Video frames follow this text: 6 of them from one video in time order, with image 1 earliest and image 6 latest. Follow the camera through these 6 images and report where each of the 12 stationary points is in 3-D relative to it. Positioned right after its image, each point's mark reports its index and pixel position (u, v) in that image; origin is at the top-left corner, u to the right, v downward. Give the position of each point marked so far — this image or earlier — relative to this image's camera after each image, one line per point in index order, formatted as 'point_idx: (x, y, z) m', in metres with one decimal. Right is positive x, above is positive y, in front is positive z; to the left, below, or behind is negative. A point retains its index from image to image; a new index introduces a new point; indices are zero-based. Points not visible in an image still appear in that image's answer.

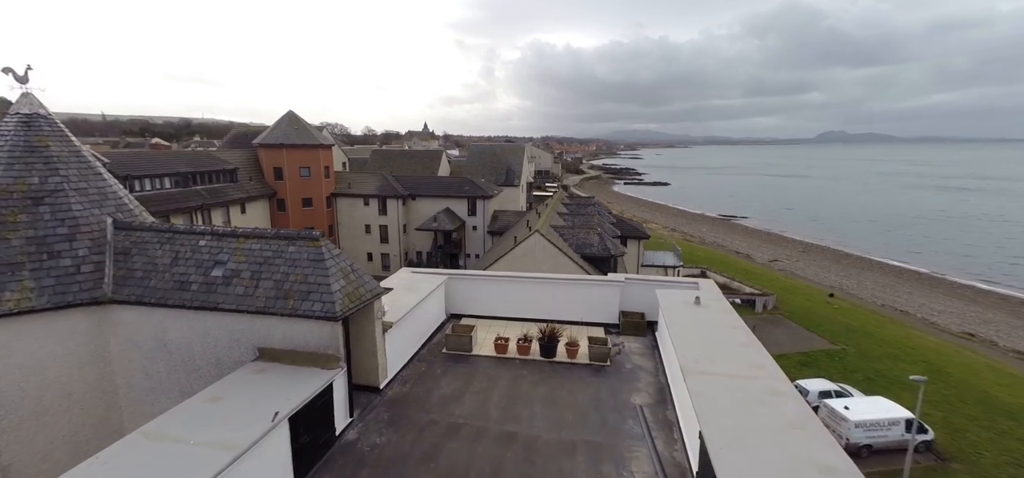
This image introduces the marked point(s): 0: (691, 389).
0: (+2.7, -2.2, +6.2) m
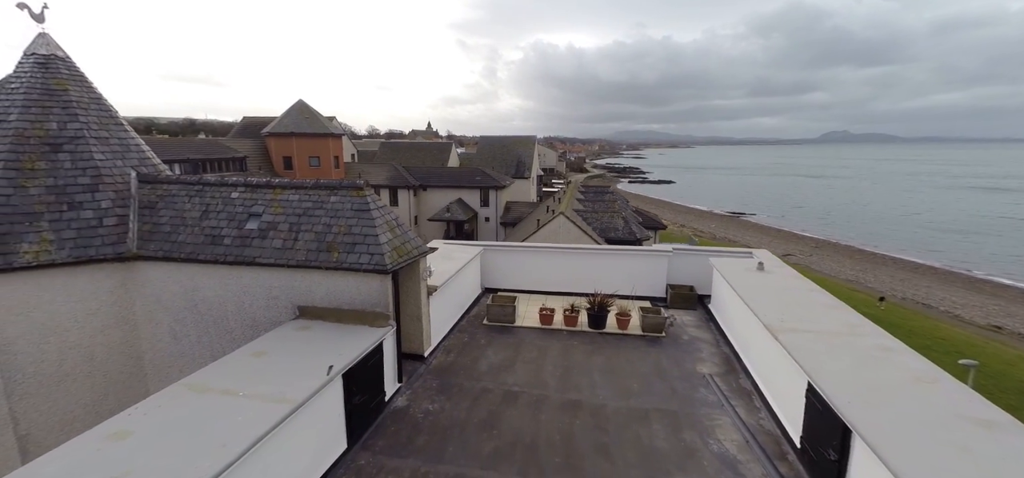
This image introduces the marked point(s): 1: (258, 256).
0: (+3.7, -1.4, +5.6) m
1: (-3.9, -0.3, +6.3) m
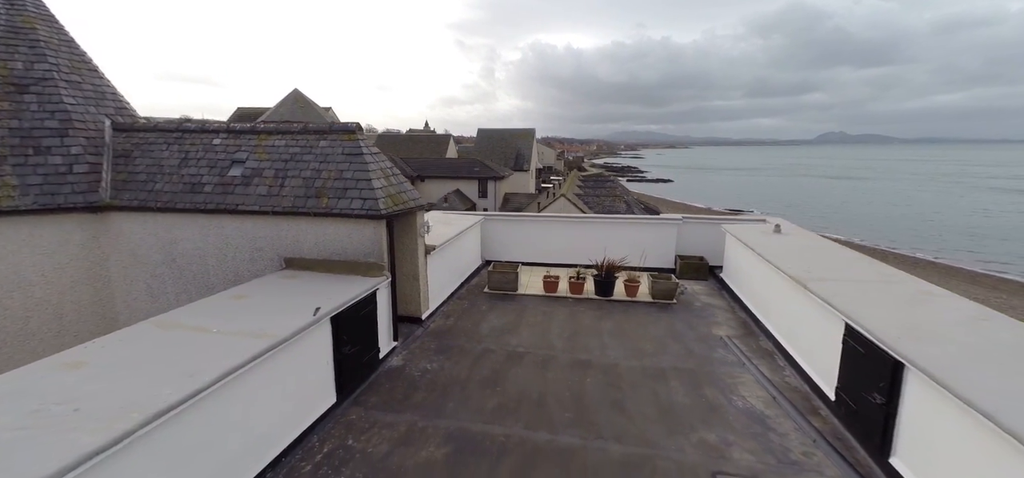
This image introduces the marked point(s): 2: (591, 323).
0: (+3.8, -0.6, +5.1) m
1: (-3.8, +0.5, +5.8) m
2: (+1.4, -1.5, +7.4) m
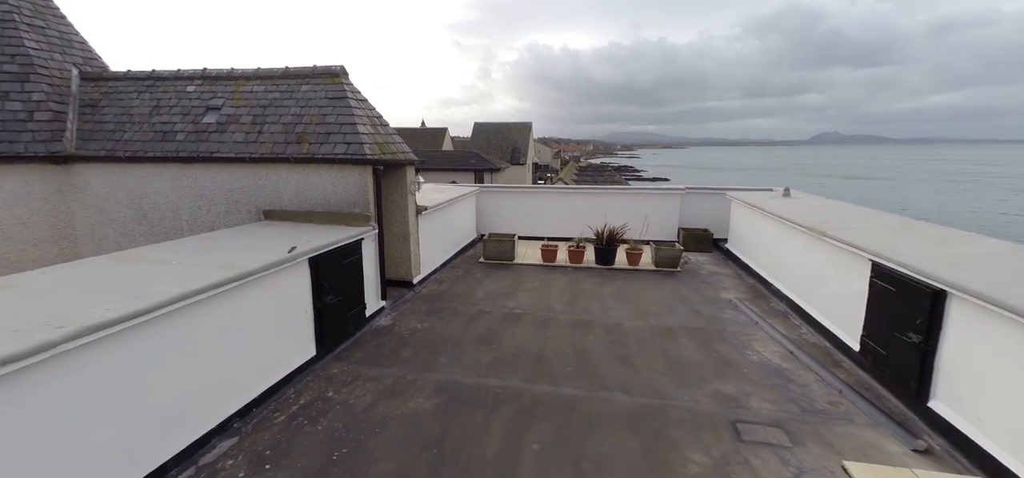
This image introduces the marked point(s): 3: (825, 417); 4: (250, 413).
0: (+3.7, 0.0, +4.7) m
1: (-3.8, +1.1, +5.4) m
2: (+1.4, -0.8, +7.0) m
3: (+2.7, -1.6, +3.6) m
4: (-2.2, -1.5, +3.5) m
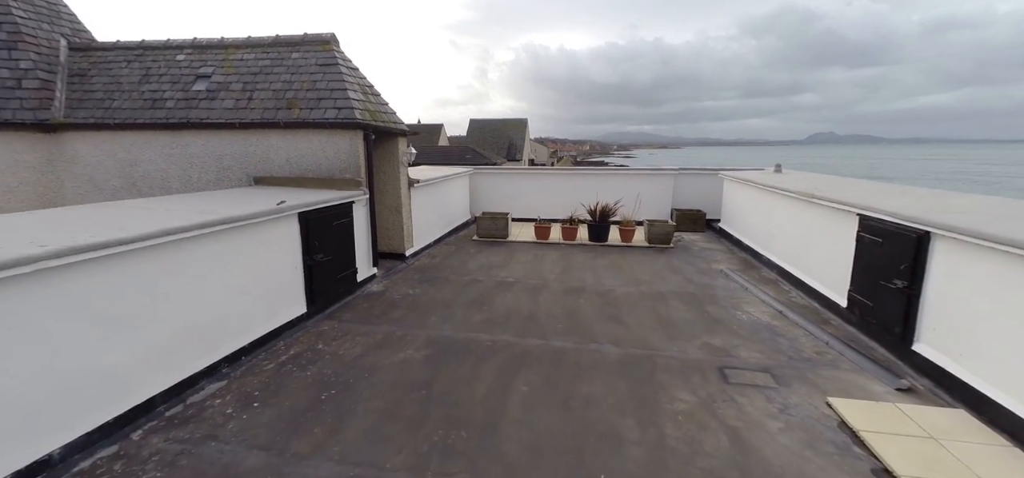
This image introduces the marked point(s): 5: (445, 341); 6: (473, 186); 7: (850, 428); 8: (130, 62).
0: (+3.6, +0.5, +4.7) m
1: (-4.0, +1.6, +5.4) m
2: (+1.2, -0.4, +7.0) m
3: (+2.7, -1.1, +3.7) m
4: (-2.3, -1.0, +3.5) m
5: (-0.7, -1.0, +4.1) m
6: (-1.0, +1.3, +10.2) m
7: (+2.3, -1.3, +2.8) m
8: (-5.6, +2.6, +6.1) m
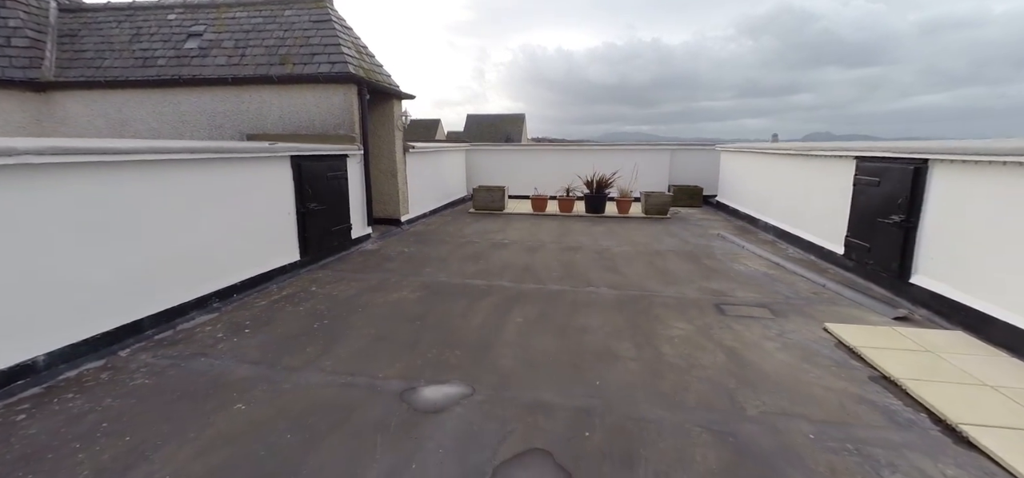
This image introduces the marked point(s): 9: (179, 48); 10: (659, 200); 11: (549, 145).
0: (+3.6, +1.1, +4.7) m
1: (-4.0, +2.1, +5.3) m
2: (+1.2, +0.2, +7.0) m
3: (+2.6, -0.5, +3.7) m
4: (-2.4, -0.5, +3.5) m
5: (-0.7, -0.5, +4.0) m
6: (-1.0, +1.8, +10.1) m
7: (+2.2, -0.7, +2.8) m
8: (-5.6, +3.1, +6.0) m
9: (-4.5, +2.6, +5.6) m
10: (+2.8, +0.8, +8.0) m
11: (+0.9, +2.2, +9.9) m
